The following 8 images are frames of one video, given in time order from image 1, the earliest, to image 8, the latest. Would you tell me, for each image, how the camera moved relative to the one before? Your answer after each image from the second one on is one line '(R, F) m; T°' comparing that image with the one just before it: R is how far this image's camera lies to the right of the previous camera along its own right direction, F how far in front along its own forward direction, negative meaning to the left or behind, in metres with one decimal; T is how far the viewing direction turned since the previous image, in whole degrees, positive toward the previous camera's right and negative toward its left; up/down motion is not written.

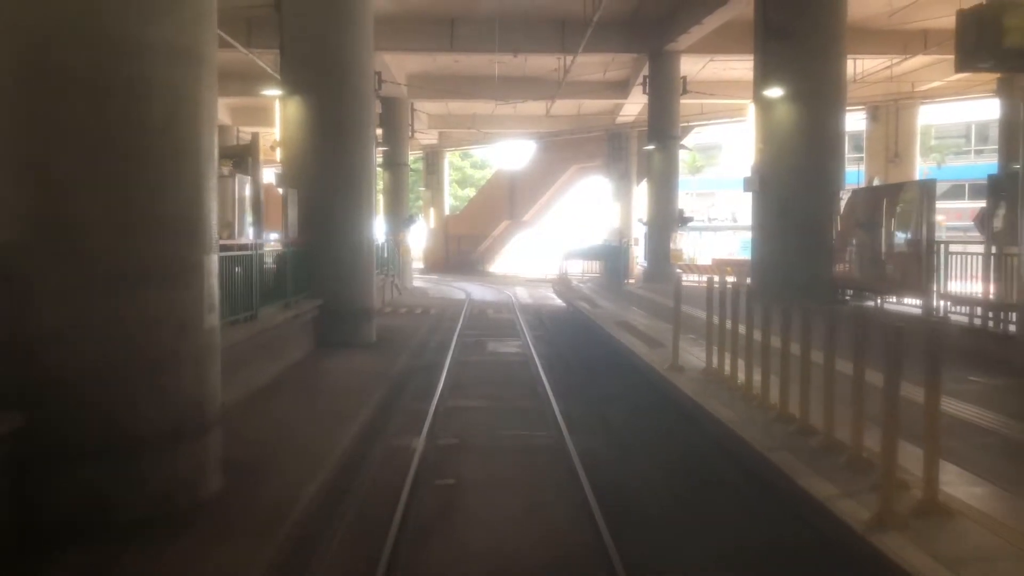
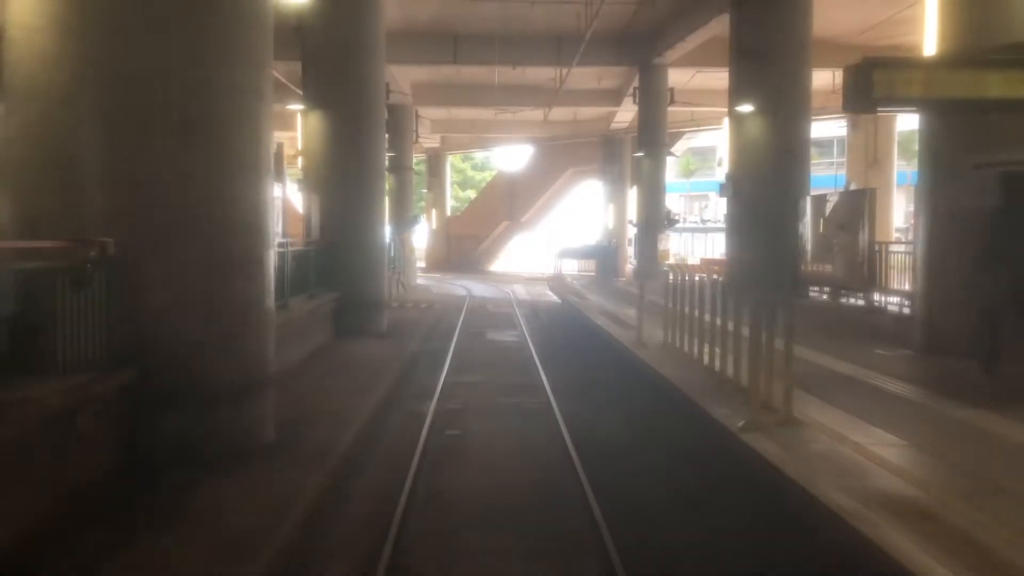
(0.0, -1.8) m; 0°
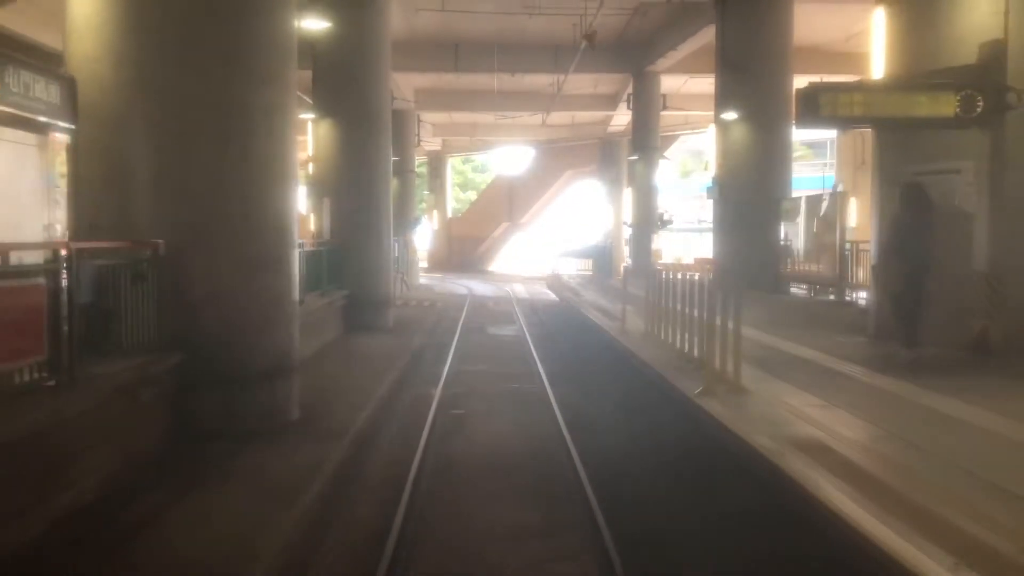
(0.0, -1.1) m; 0°
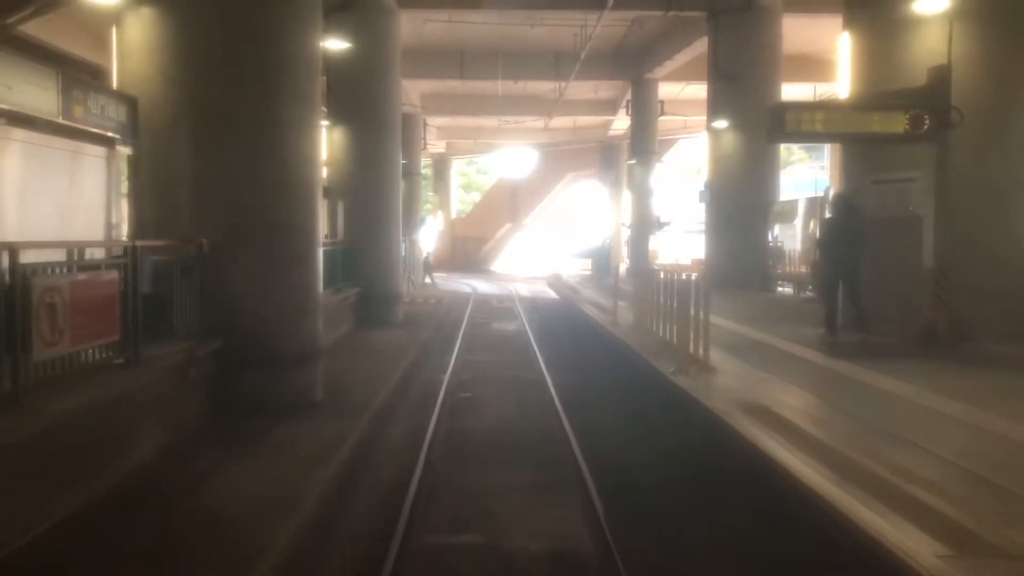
(0.0, -1.1) m; 0°
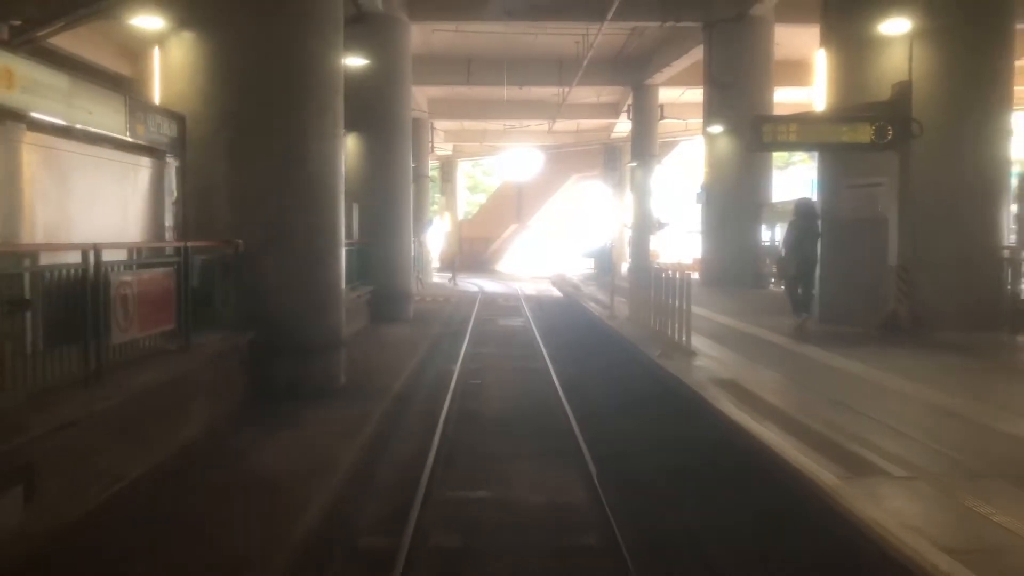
(0.0, -1.0) m; 0°
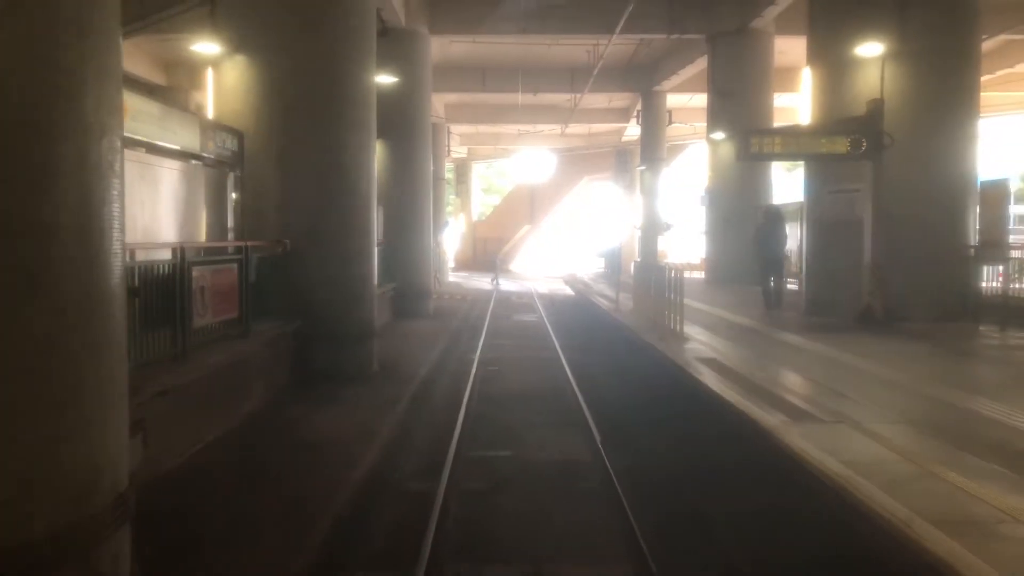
(0.0, -1.3) m; -1°
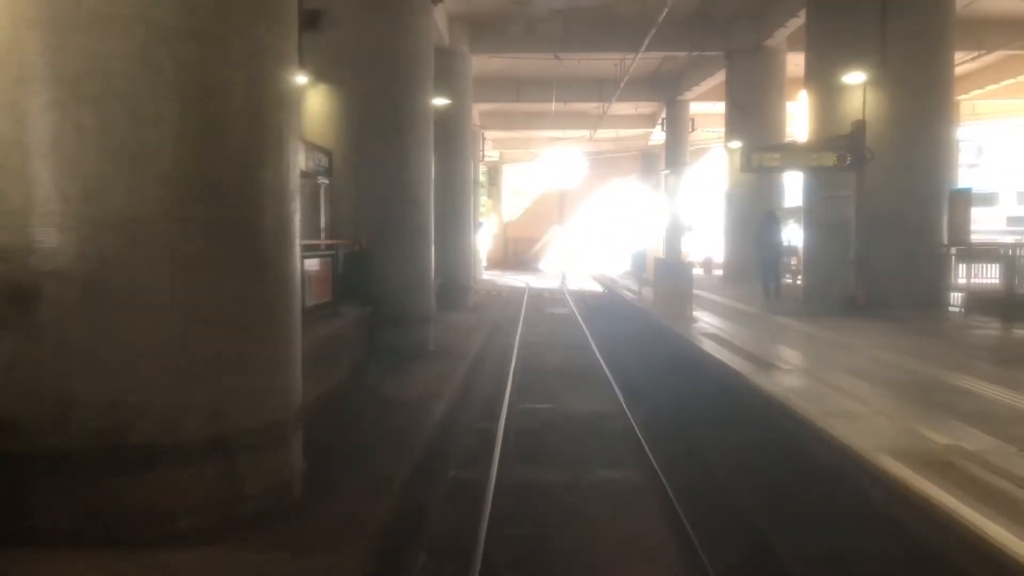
(-0.2, -2.3) m; -2°
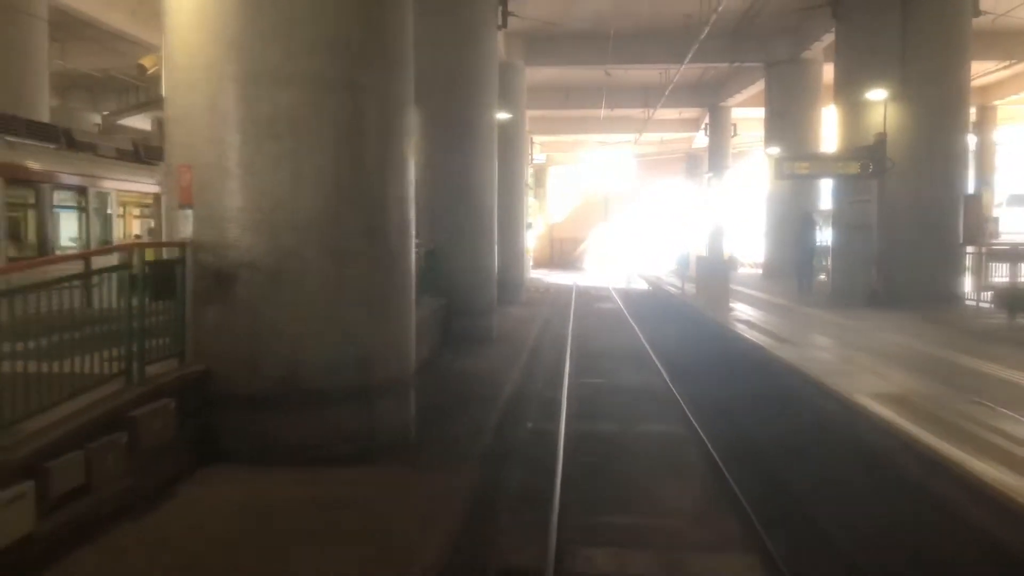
(-0.3, -1.9) m; -3°
